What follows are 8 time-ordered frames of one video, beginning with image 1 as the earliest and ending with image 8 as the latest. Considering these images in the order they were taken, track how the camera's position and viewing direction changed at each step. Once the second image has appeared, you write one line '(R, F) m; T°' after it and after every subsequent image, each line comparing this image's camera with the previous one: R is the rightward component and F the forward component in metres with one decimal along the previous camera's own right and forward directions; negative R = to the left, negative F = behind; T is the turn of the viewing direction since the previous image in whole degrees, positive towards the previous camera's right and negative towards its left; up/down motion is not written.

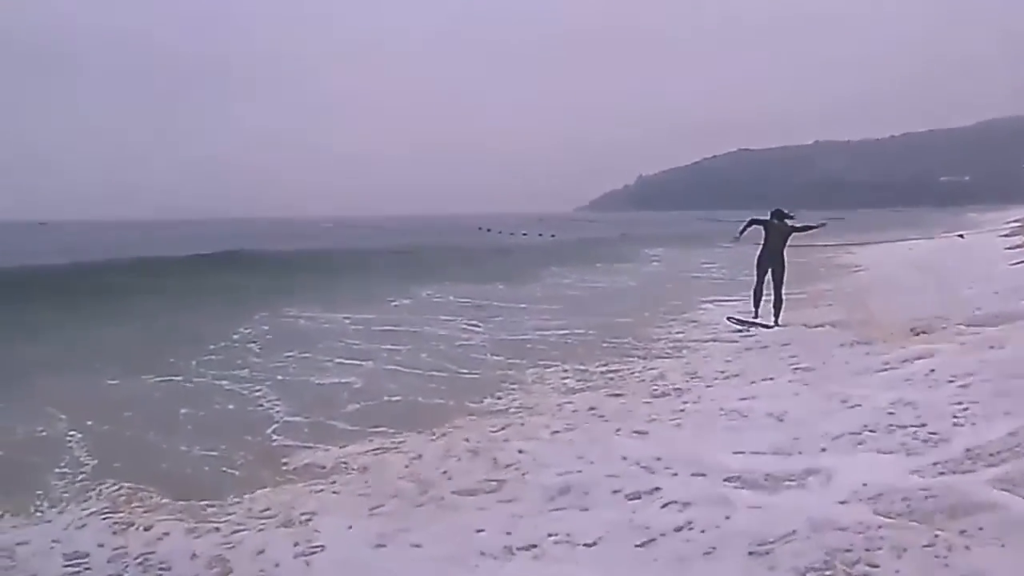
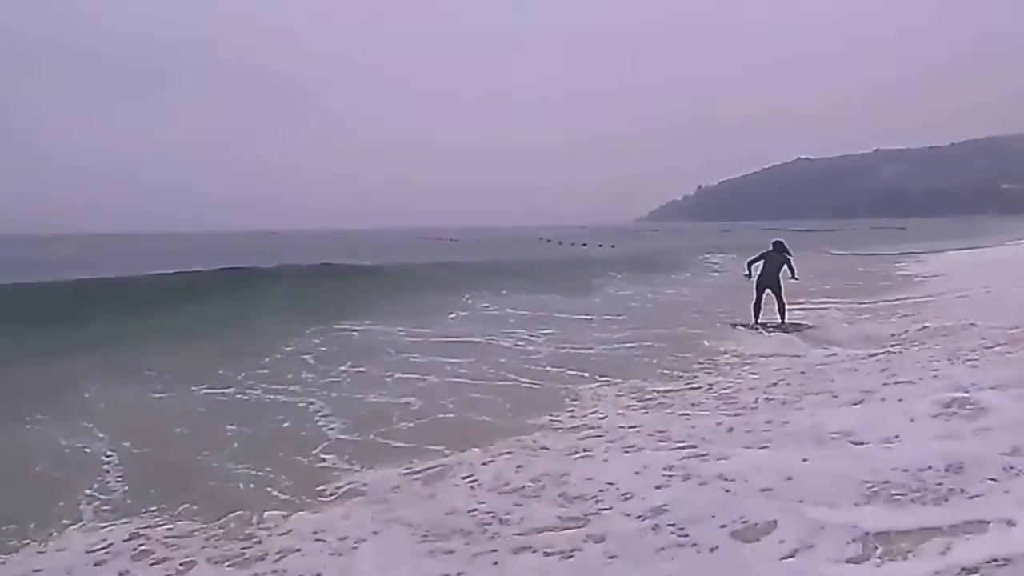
(0.0, +0.5) m; -4°
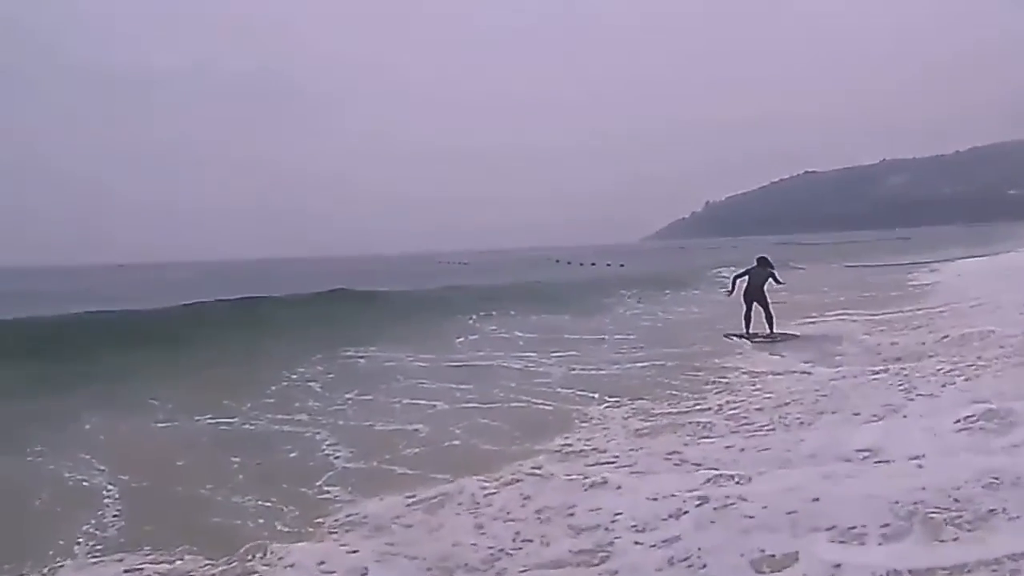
(0.0, +0.2) m; -1°
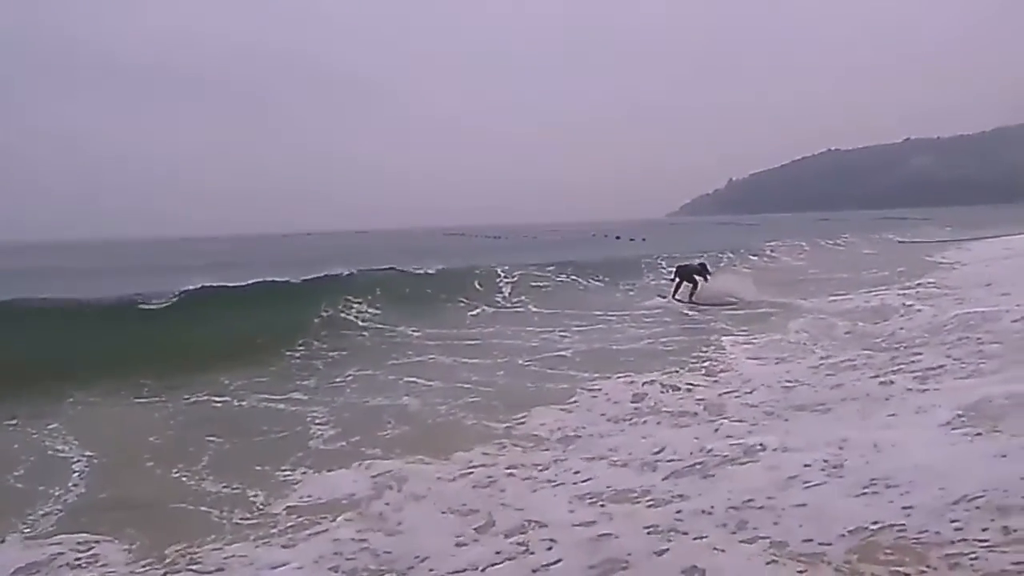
(+0.3, +0.5) m; -1°
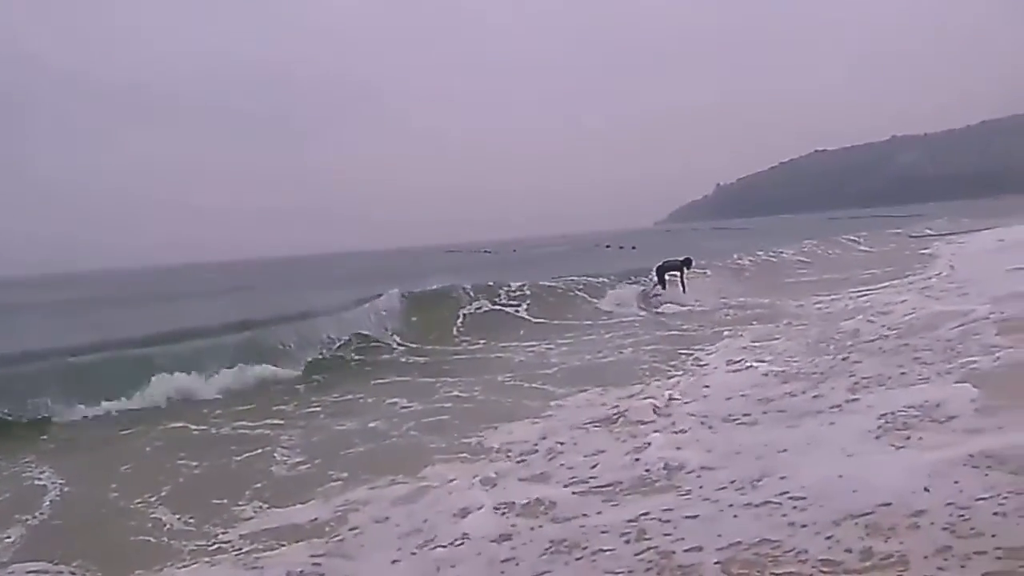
(+0.3, -0.1) m; 0°
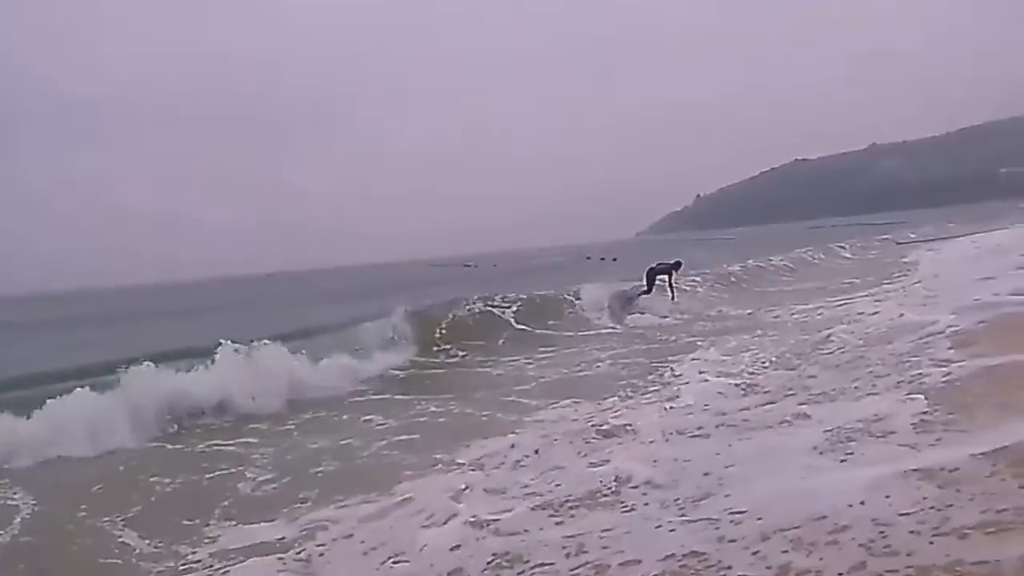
(+0.1, -0.1) m; +1°
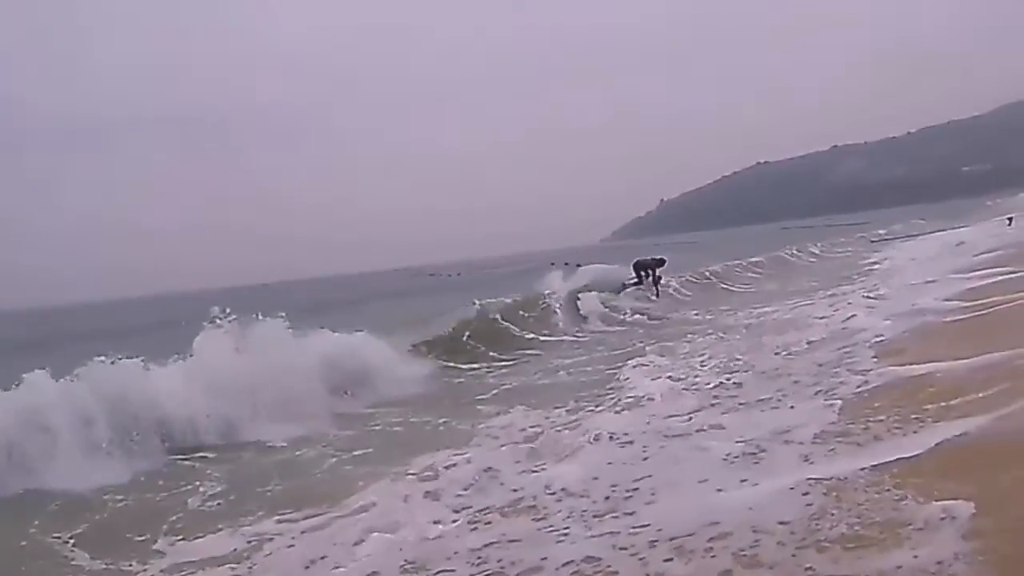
(+0.2, -0.2) m; +2°
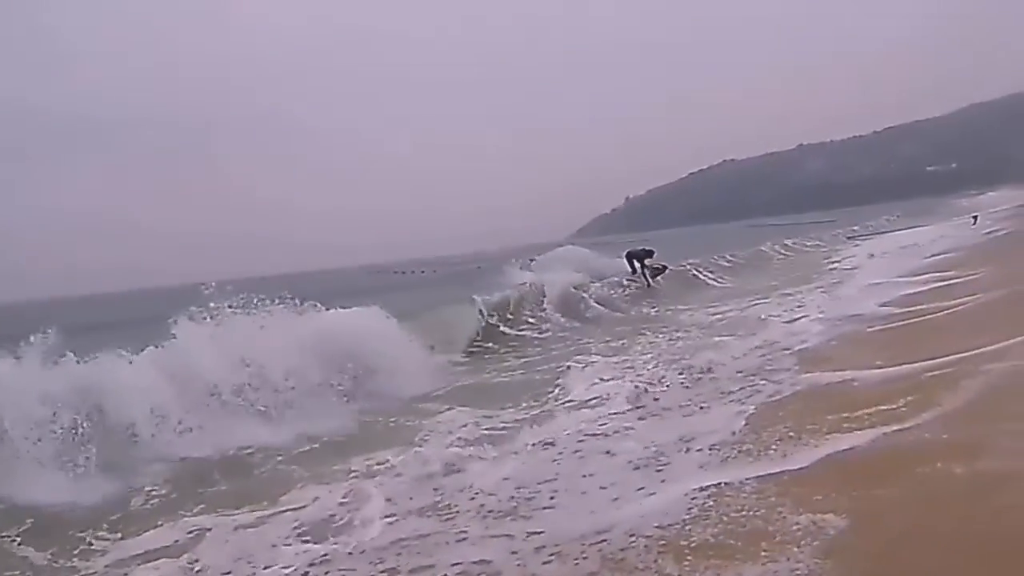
(+0.3, -0.2) m; +2°
